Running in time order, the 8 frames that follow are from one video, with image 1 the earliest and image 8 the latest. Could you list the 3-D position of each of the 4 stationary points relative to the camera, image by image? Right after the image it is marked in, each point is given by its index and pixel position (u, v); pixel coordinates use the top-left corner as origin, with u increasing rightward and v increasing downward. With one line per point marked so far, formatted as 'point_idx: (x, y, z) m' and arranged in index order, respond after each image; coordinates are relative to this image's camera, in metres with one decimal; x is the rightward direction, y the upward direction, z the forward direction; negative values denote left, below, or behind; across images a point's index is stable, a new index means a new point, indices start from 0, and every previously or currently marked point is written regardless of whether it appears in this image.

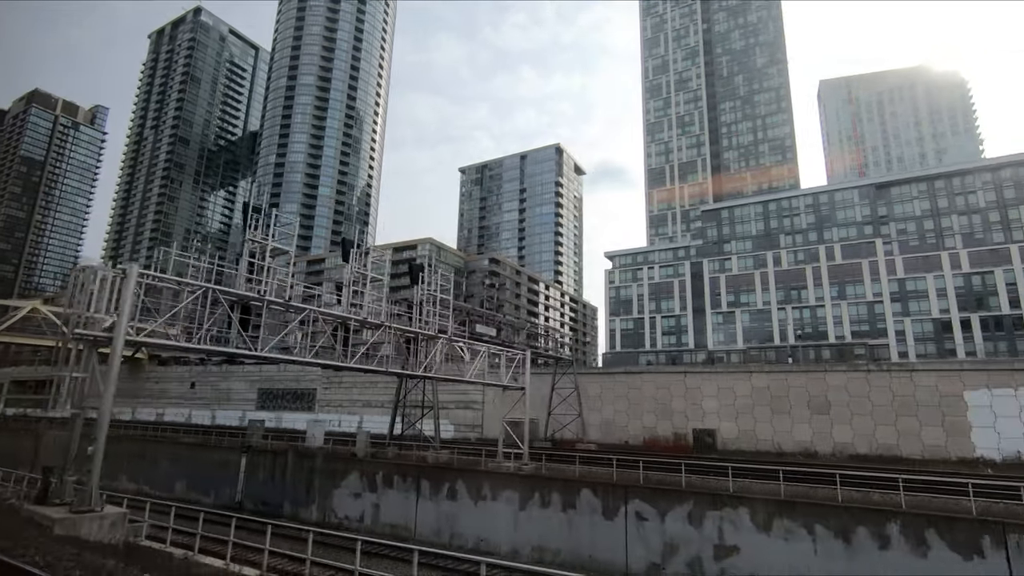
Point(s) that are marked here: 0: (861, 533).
0: (+5.9, -4.1, +9.0) m
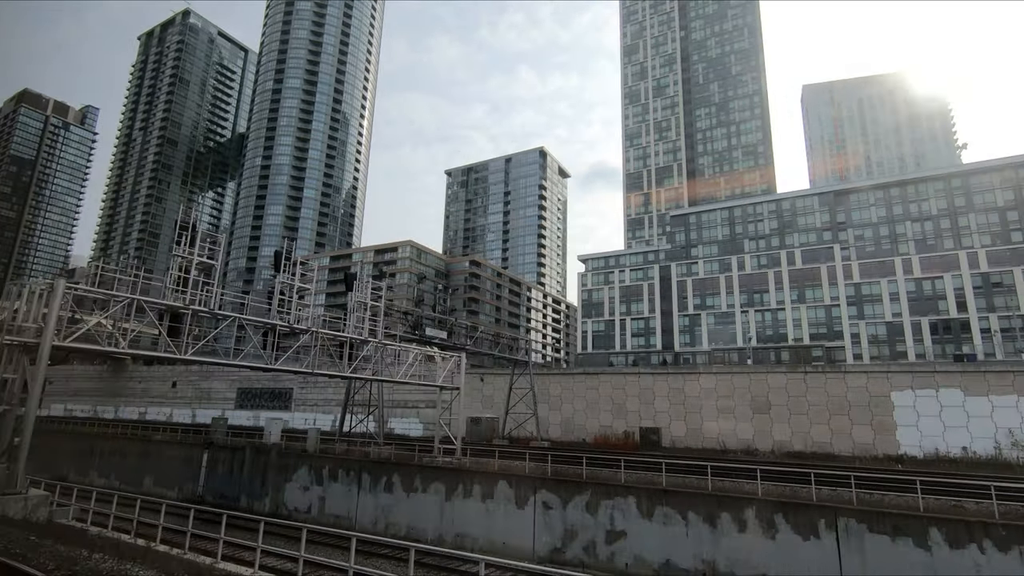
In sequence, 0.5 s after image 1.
0: (+4.0, -4.4, +10.1) m
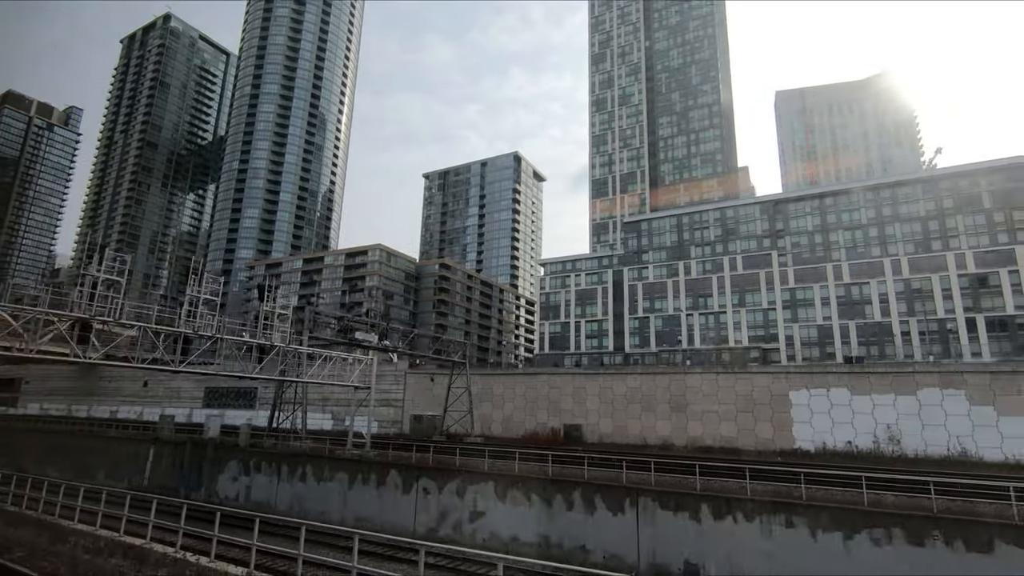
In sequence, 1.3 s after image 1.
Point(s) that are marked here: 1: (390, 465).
0: (+1.0, -4.7, +11.9) m
1: (-3.4, -4.9, +14.7) m
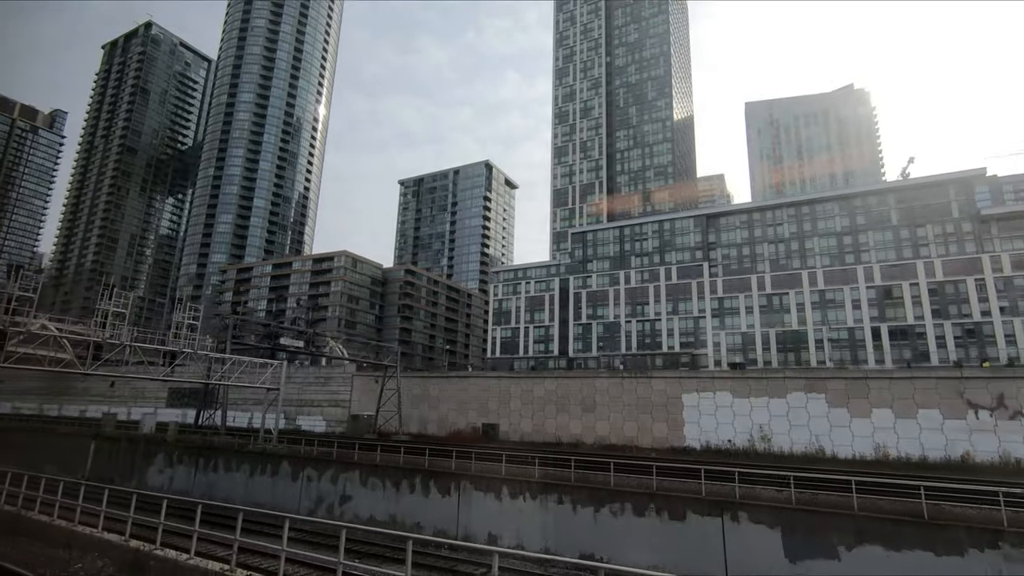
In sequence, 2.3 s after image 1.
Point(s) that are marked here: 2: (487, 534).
0: (-2.9, -5.1, +14.0) m
1: (-7.3, -5.4, +16.9) m
2: (-0.6, -5.7, +12.3) m
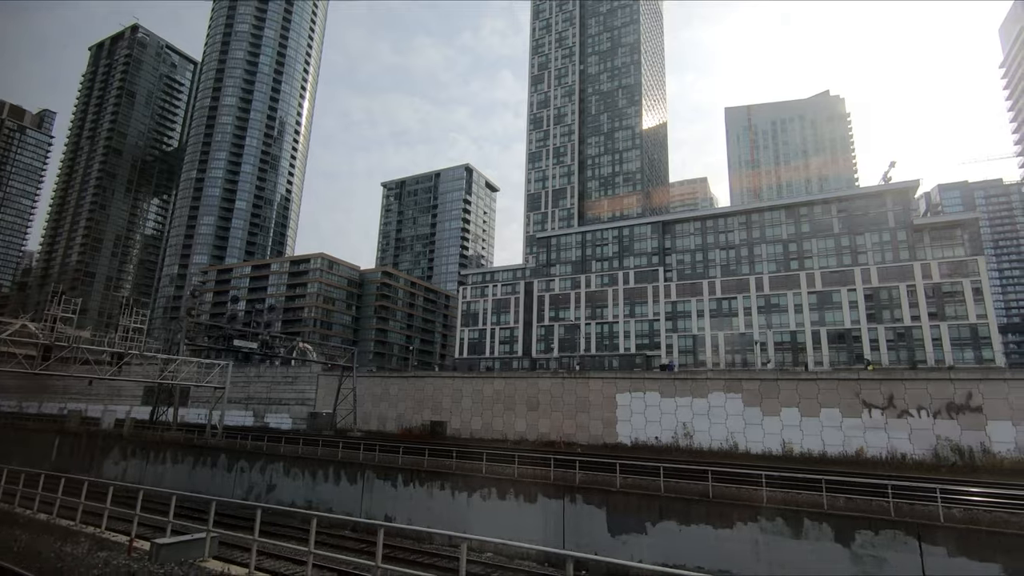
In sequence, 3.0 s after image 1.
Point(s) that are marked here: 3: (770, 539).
0: (-5.7, -5.4, +15.6) m
1: (-10.1, -5.6, +18.4) m
2: (-3.3, -6.0, +13.9) m
3: (+4.5, -4.4, +9.4) m
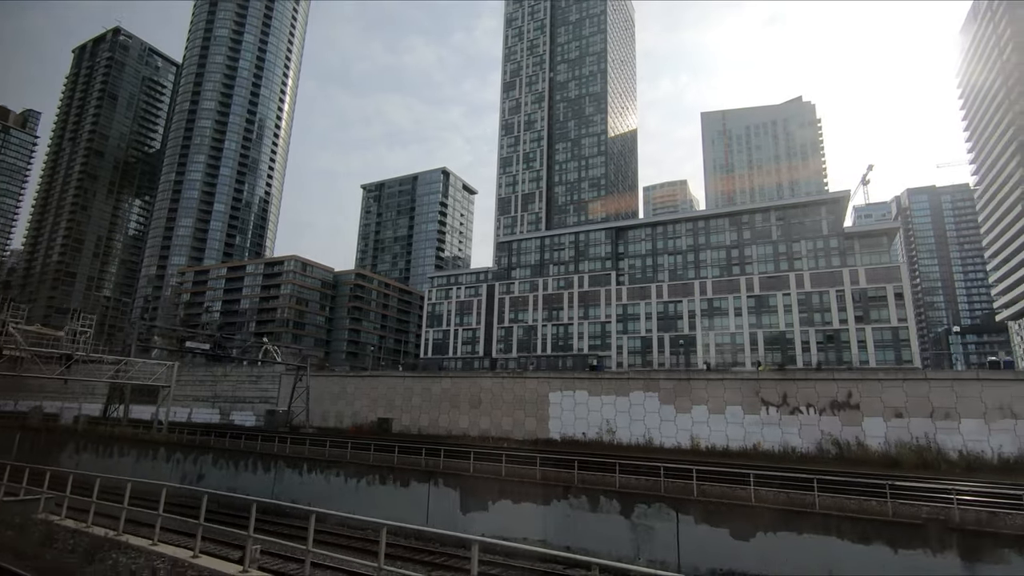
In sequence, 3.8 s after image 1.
0: (-8.9, -5.7, +17.3) m
1: (-13.3, -5.9, +20.1) m
2: (-6.5, -6.3, +15.6) m
3: (+1.4, -4.7, +11.2) m
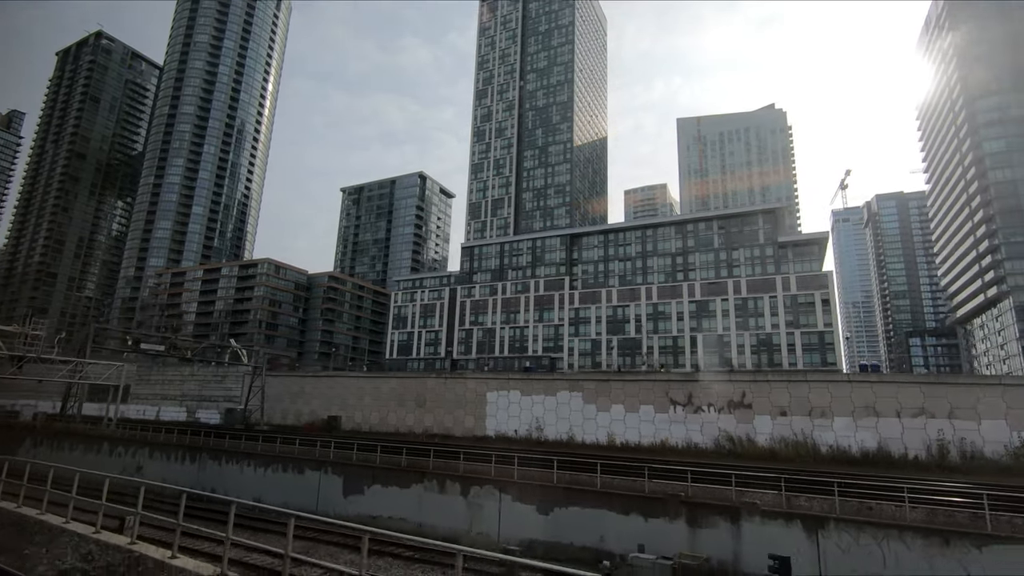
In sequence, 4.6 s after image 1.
0: (-12.3, -6.0, +19.1) m
1: (-16.7, -6.2, +21.8) m
2: (-9.9, -6.6, +17.5) m
3: (-2.0, -5.1, +13.1) m
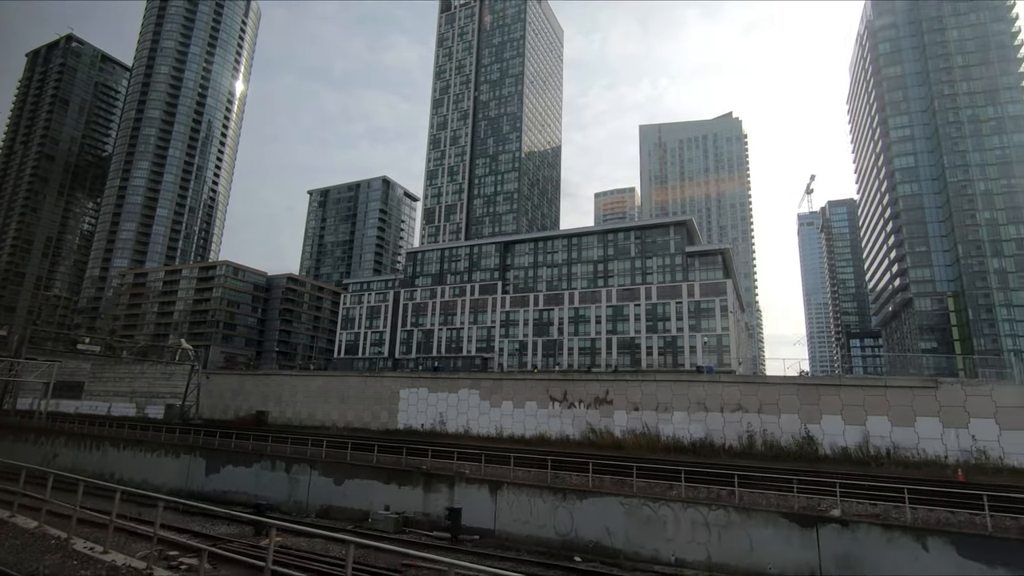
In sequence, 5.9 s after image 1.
0: (-17.7, -6.4, +21.8) m
1: (-22.3, -6.5, +24.5) m
2: (-15.4, -7.0, +20.3) m
3: (-7.3, -5.6, +16.0) m
